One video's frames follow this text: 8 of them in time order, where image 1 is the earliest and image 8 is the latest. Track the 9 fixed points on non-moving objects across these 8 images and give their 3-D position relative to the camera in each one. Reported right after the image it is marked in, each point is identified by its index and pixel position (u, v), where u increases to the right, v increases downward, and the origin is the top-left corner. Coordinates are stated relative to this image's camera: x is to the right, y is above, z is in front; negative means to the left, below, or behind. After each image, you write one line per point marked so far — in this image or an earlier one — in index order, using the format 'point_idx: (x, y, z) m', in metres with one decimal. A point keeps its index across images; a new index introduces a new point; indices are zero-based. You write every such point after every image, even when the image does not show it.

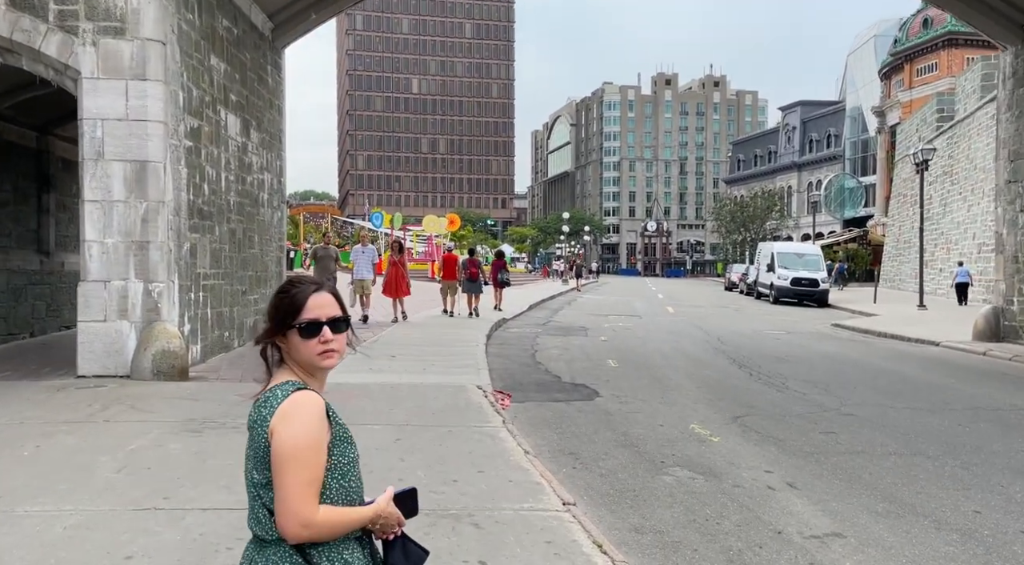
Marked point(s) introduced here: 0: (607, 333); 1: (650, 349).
0: (+2.0, -1.0, +16.8) m
1: (+2.4, -1.1, +13.8) m
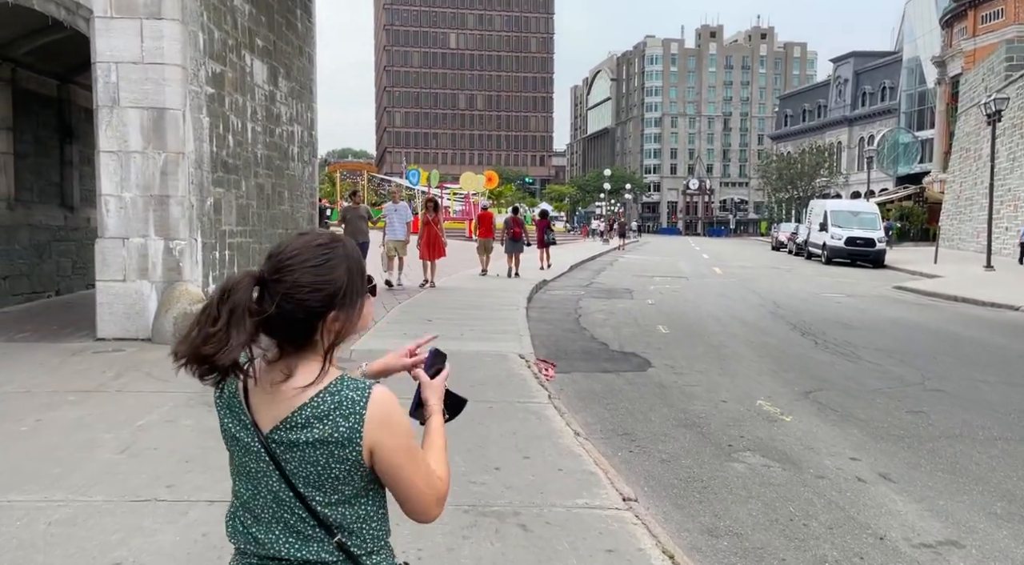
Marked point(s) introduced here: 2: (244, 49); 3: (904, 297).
0: (+2.8, -0.2, +16.0) m
1: (+3.1, -0.5, +13.0) m
2: (-3.3, +2.9, +10.0) m
3: (+7.8, -0.3, +16.2) m
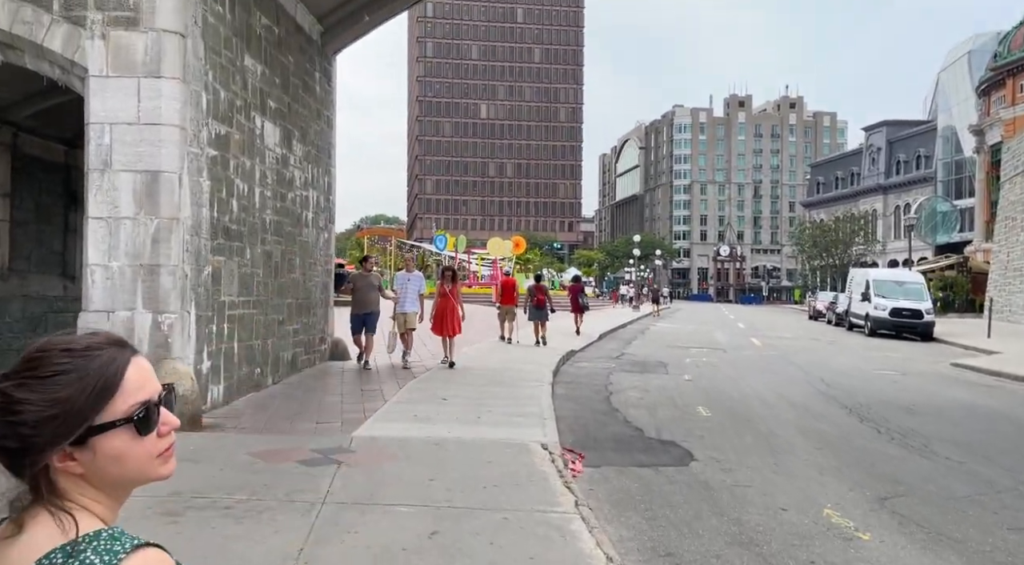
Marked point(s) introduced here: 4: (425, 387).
0: (+3.3, -1.6, +15.0) m
1: (+3.4, -1.6, +12.0) m
2: (-3.0, +2.0, +9.5) m
3: (+8.3, -1.7, +15.0) m
4: (-1.1, -1.3, +10.2) m
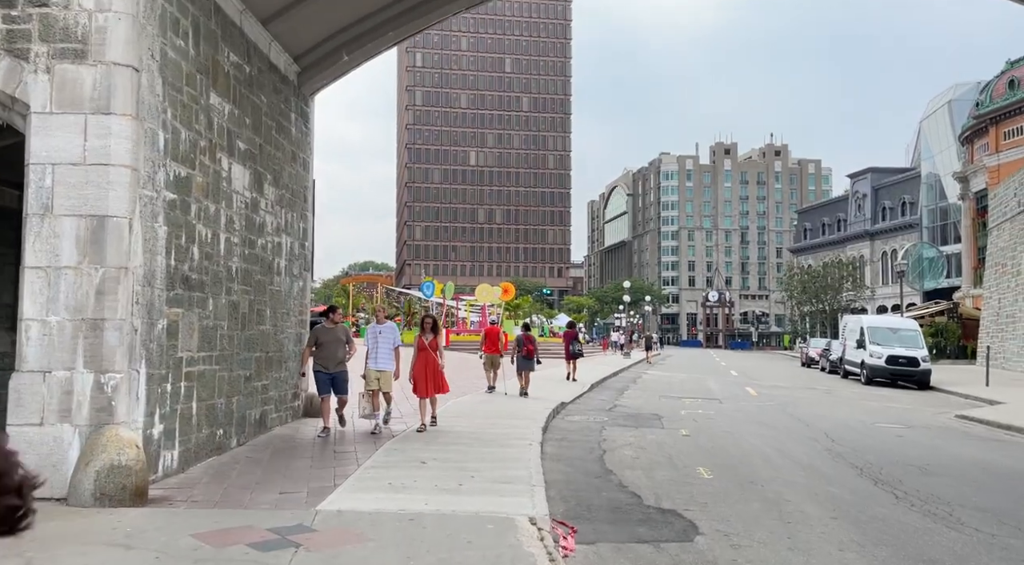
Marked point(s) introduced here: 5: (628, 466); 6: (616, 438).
0: (+3.1, -2.5, +14.2) m
1: (+3.3, -2.3, +11.2) m
2: (-3.1, +1.4, +8.9) m
3: (+8.0, -2.6, +14.3) m
4: (-1.3, -1.9, +9.4) m
5: (+1.4, -2.2, +9.8) m
6: (+1.5, -2.3, +12.1) m
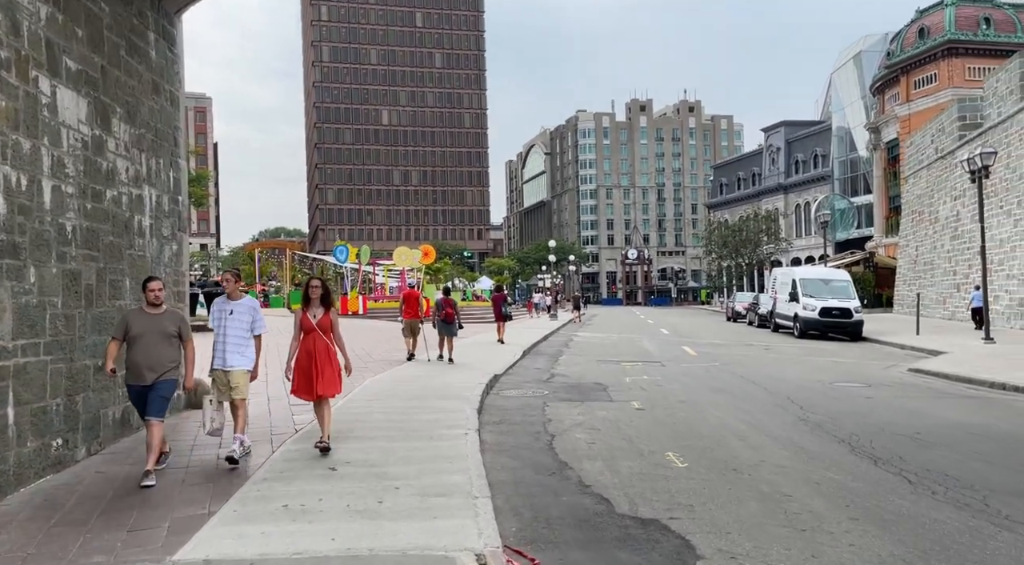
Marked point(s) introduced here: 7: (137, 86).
0: (+2.0, -1.7, +12.7) m
1: (+2.4, -1.7, +9.7) m
2: (-3.8, +1.7, +6.6) m
3: (+6.9, -1.7, +13.3) m
4: (-1.9, -1.5, +7.5) m
5: (+0.7, -1.7, +8.1) m
6: (+0.6, -1.7, +10.5) m
7: (-4.0, +2.1, +8.9) m
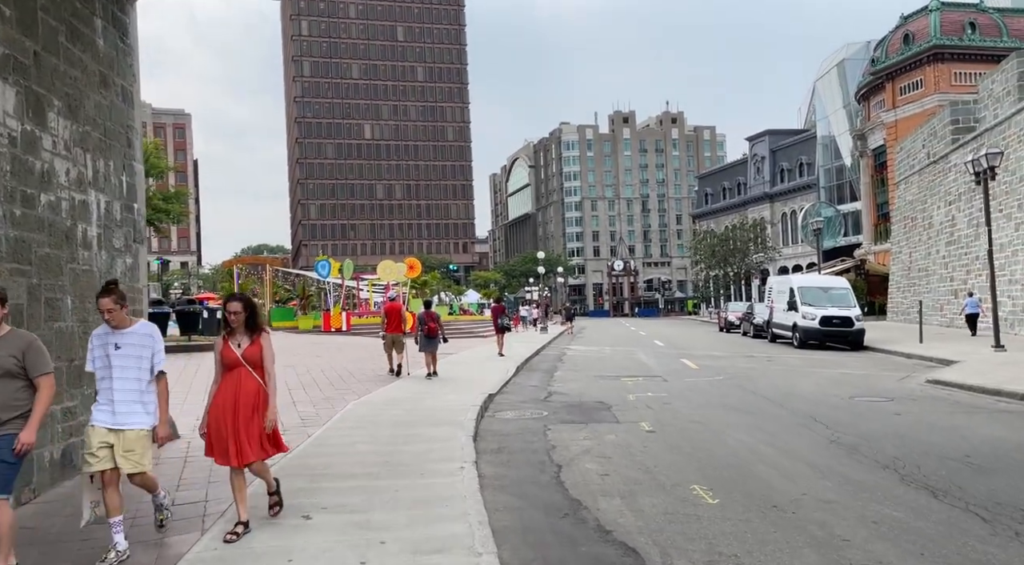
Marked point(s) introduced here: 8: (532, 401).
0: (+1.9, -1.9, +11.7) m
1: (+2.4, -1.8, +8.7) m
2: (-3.8, +1.6, +5.5) m
3: (+6.8, -1.8, +12.3) m
4: (-1.8, -1.6, +6.4) m
5: (+0.7, -1.8, +7.1) m
6: (+0.6, -1.9, +9.4) m
7: (-4.1, +2.0, +7.8) m
8: (+0.3, -2.0, +13.9) m
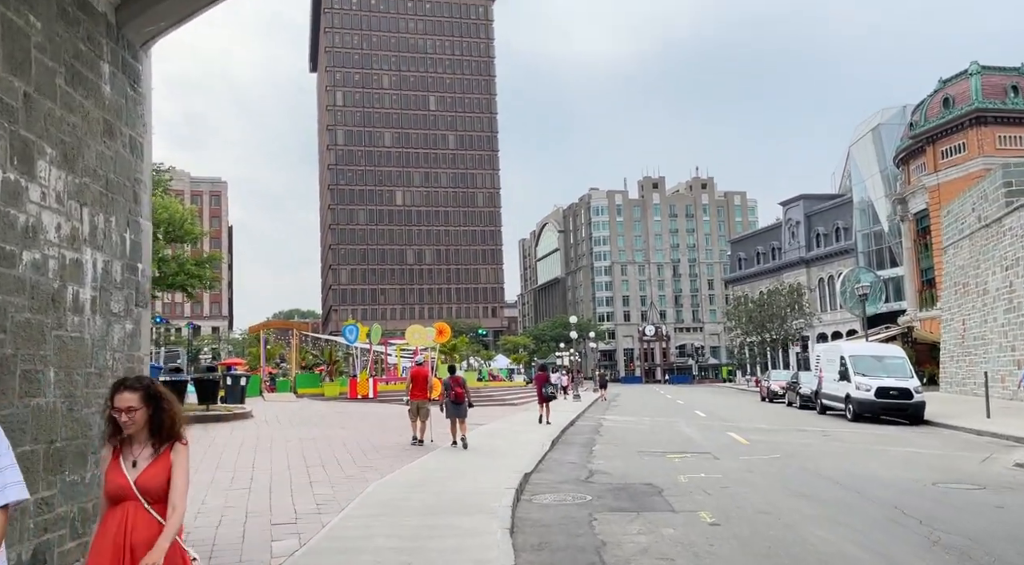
0: (+2.4, -2.8, +10.4) m
1: (+2.8, -2.4, +7.4) m
2: (-3.5, +1.2, +4.7) m
3: (+7.4, -2.7, +10.8) m
4: (-1.5, -2.1, +5.2) m
5: (+1.1, -2.3, +5.8) m
6: (+1.1, -2.6, +8.1) m
7: (-3.7, +1.4, +7.0) m
8: (+0.9, -3.1, +12.6) m
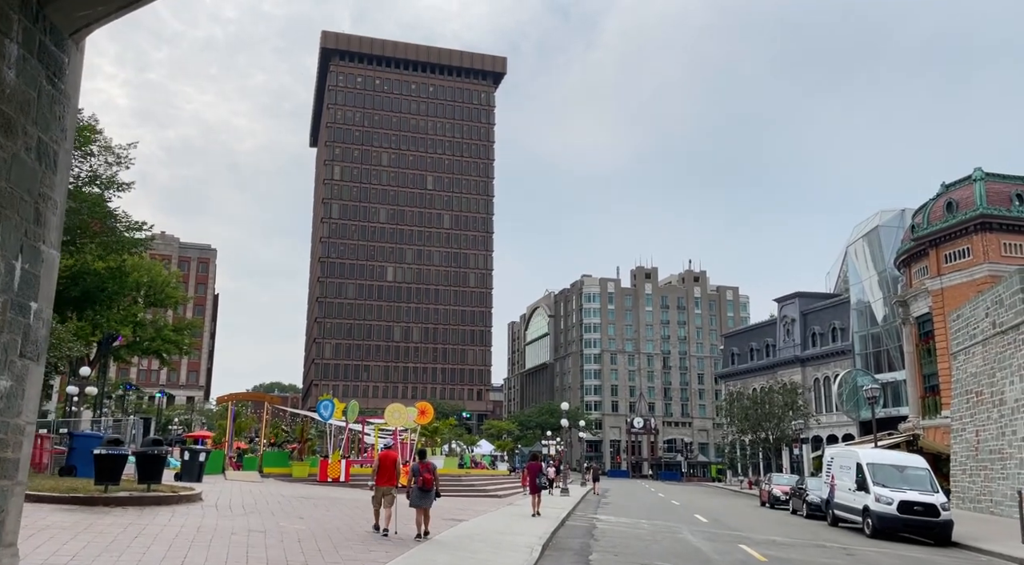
0: (+2.3, -3.6, +8.1) m
1: (+2.8, -3.0, +5.2) m
2: (-3.3, +1.2, +2.8) m
3: (+7.2, -3.9, +8.7) m
4: (-1.5, -2.2, +3.0) m
5: (+1.1, -2.7, +3.6) m
6: (+1.0, -3.2, +5.9) m
7: (-3.5, +1.1, +5.2) m
8: (+0.7, -4.1, +10.4) m
